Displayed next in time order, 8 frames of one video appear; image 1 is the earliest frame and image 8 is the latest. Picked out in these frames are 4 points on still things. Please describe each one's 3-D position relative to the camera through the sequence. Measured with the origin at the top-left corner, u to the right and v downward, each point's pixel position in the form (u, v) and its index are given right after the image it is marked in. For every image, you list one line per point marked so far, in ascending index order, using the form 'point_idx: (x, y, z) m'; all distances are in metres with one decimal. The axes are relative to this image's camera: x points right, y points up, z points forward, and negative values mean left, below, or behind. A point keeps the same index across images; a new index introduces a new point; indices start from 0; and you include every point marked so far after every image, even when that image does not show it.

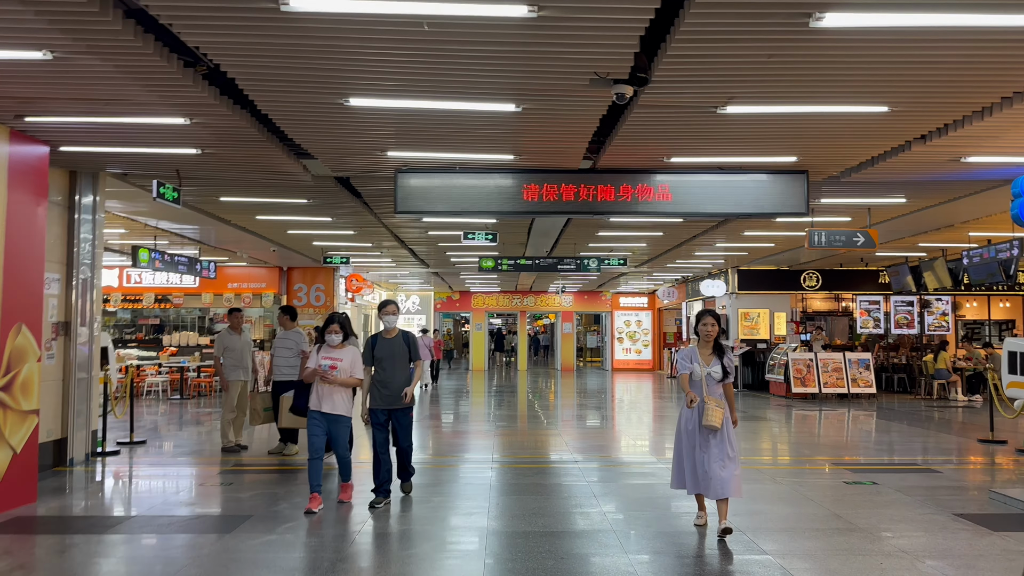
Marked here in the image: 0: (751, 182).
0: (+1.9, +0.8, +6.4) m
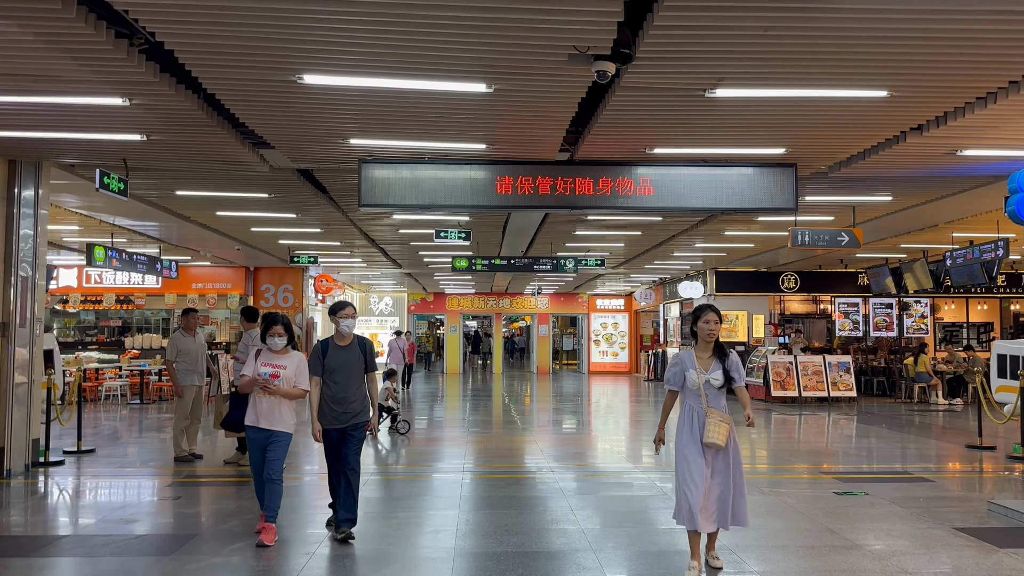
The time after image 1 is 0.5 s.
0: (+1.7, +0.9, +6.1) m
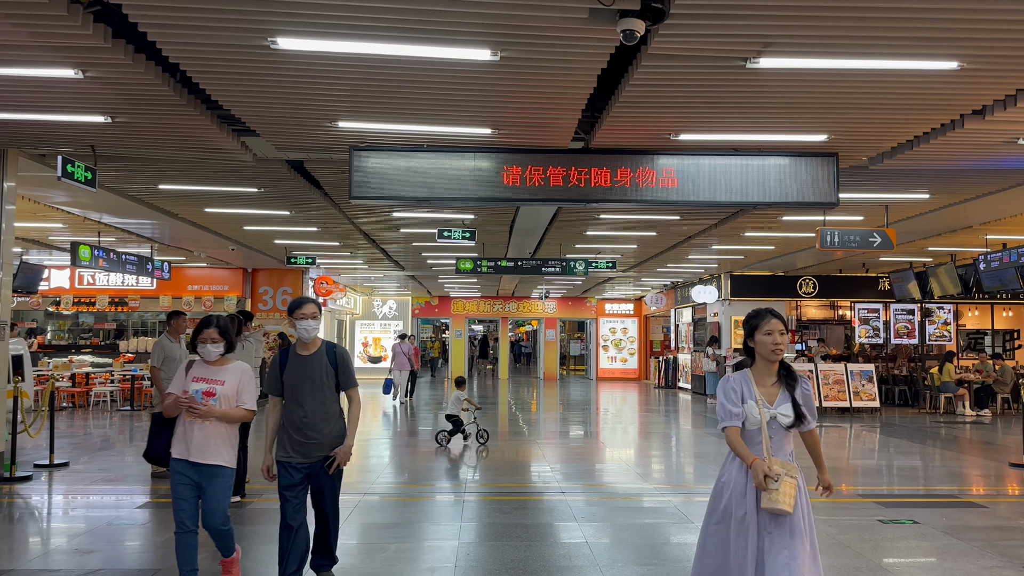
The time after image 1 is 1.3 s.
0: (+1.8, +0.8, +5.5) m
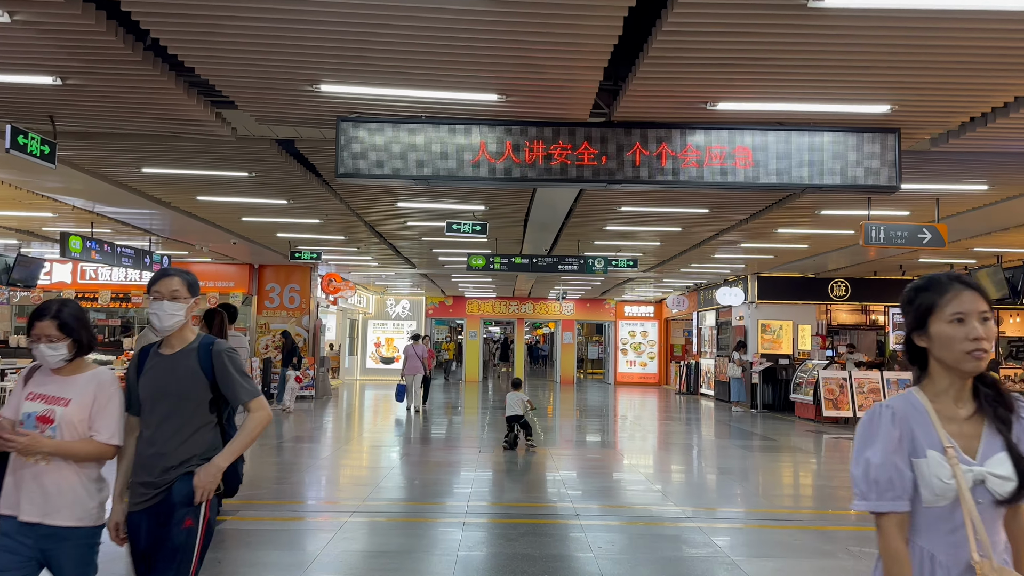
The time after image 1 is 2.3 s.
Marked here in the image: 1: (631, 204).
0: (+1.8, +0.9, +4.7) m
1: (+1.3, +0.9, +8.6) m
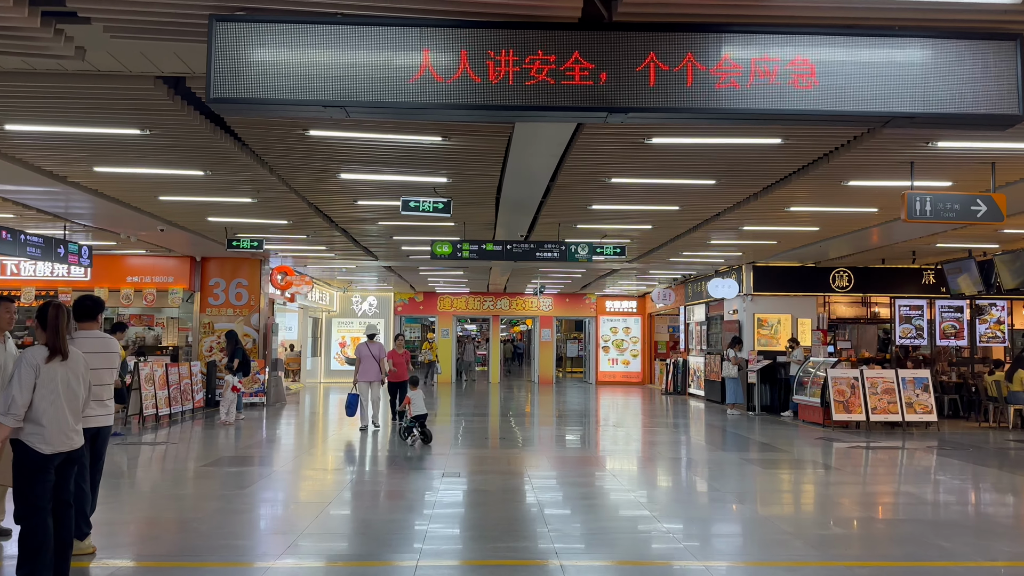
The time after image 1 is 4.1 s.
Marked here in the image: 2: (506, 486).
0: (+1.7, +1.0, +3.3) m
1: (+1.0, +1.0, +7.2) m
2: (-0.1, -2.0, +8.1) m
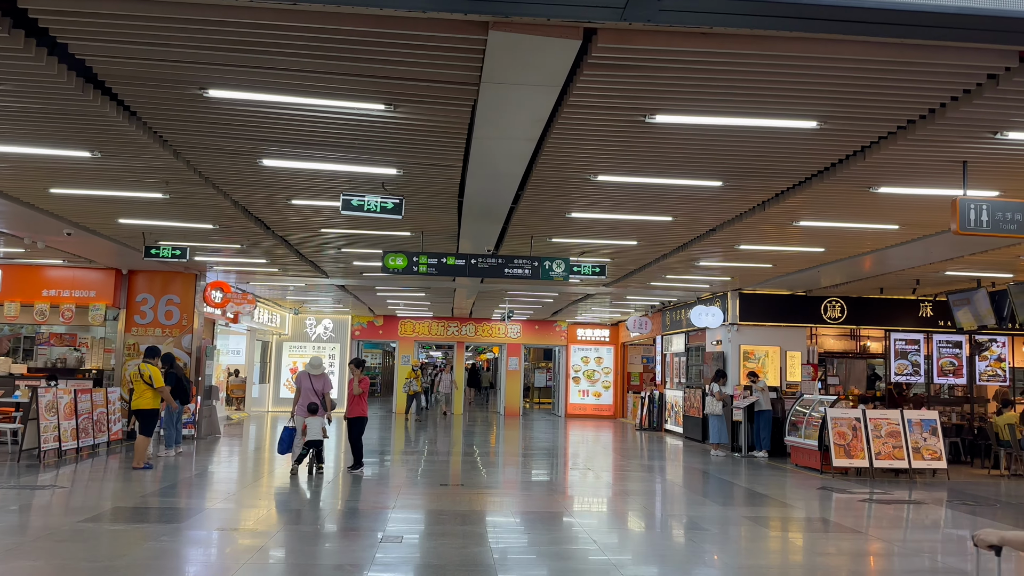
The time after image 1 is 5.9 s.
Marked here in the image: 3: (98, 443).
0: (+1.6, +0.9, +2.0) m
1: (+0.7, +0.9, +5.9) m
2: (-0.4, -2.1, +6.7) m
3: (-5.7, -2.1, +11.0) m
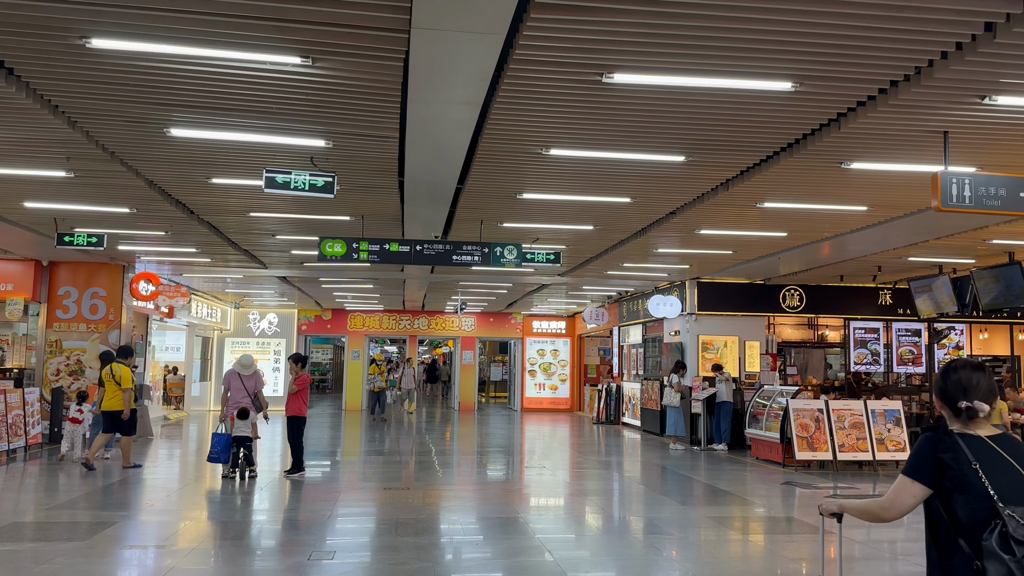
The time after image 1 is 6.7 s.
0: (+1.4, +1.0, +1.6) m
1: (+0.3, +1.0, +5.4) m
2: (-0.8, -2.0, +6.1) m
3: (-6.3, -2.0, +10.2) m
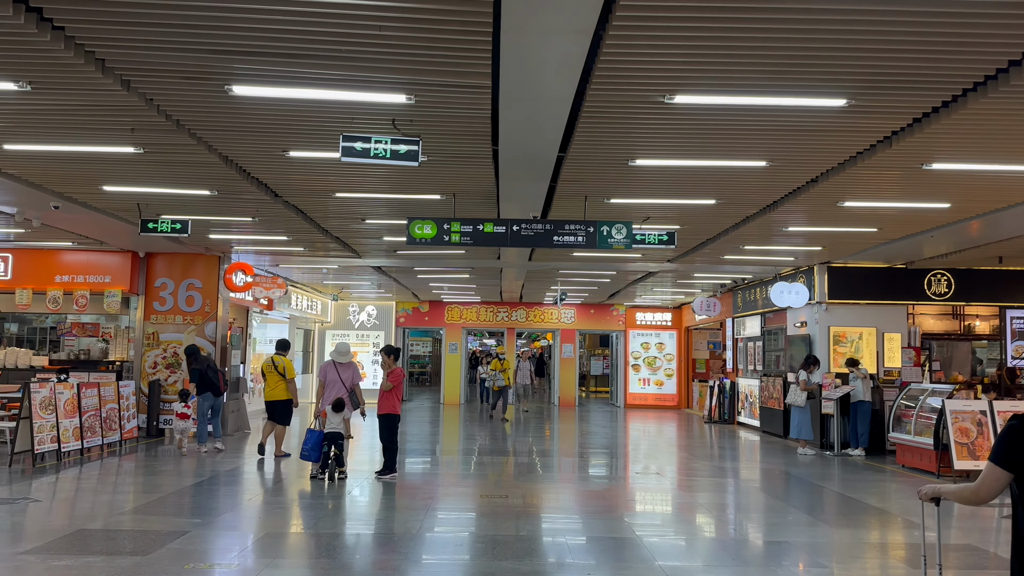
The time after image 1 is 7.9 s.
0: (+1.5, +1.1, +0.5) m
1: (+1.0, +1.1, +4.4) m
2: (-0.1, -1.9, +5.3) m
3: (-5.0, -1.9, +10.0) m
